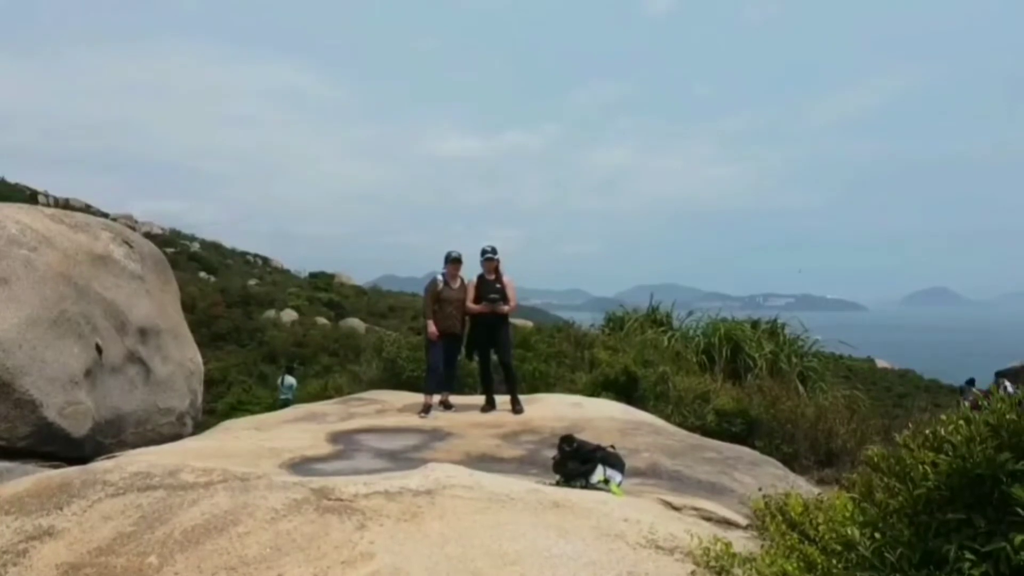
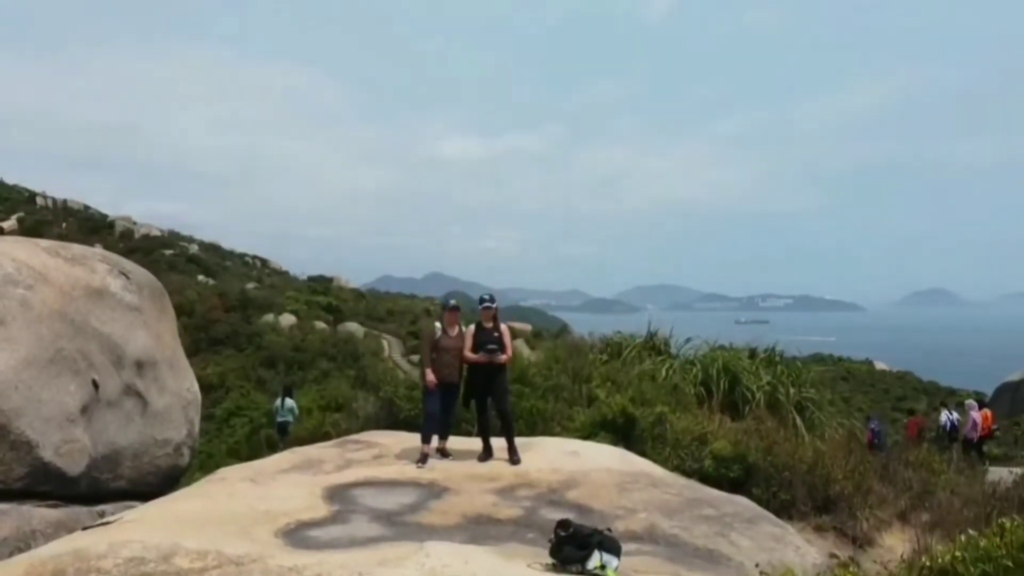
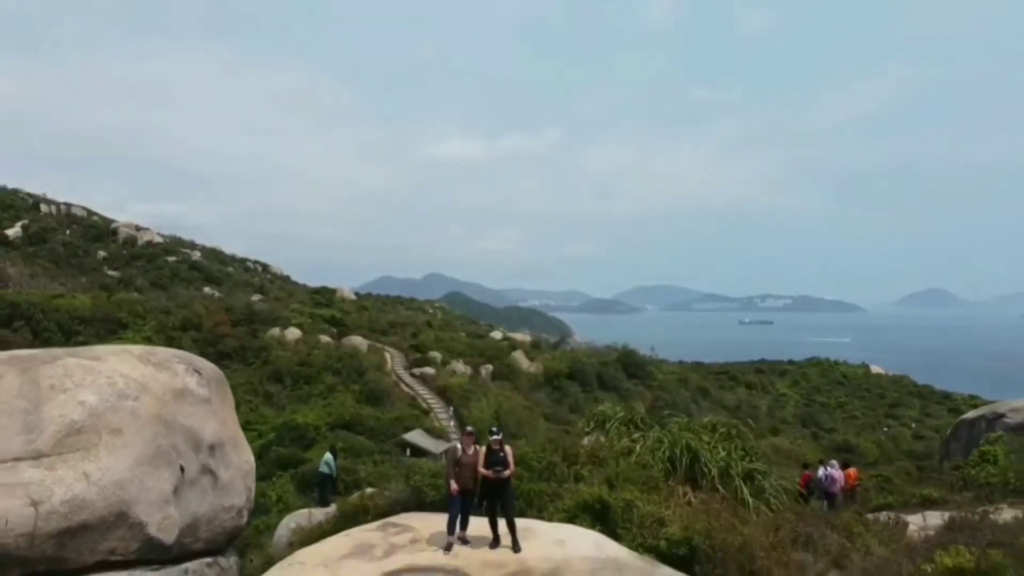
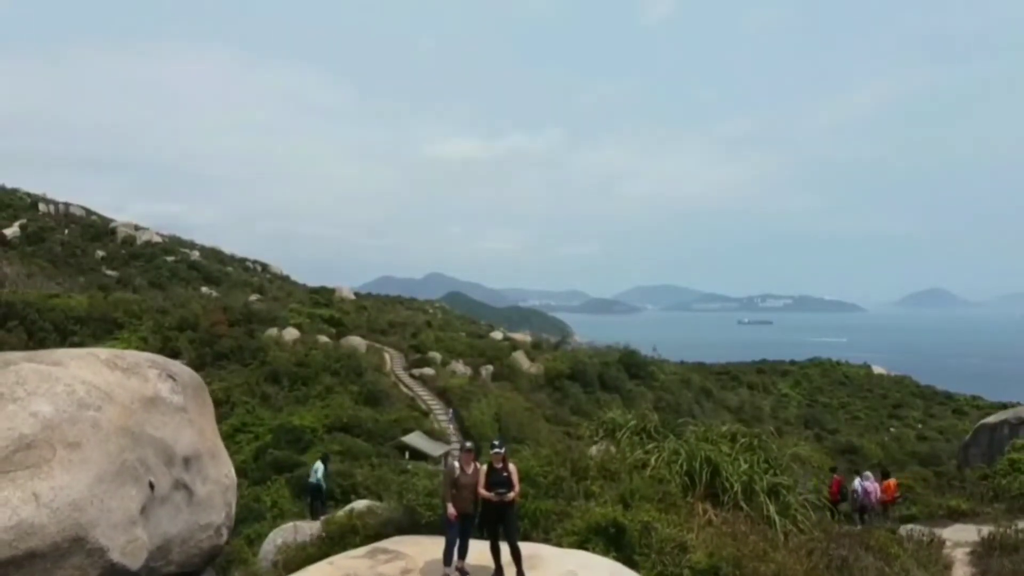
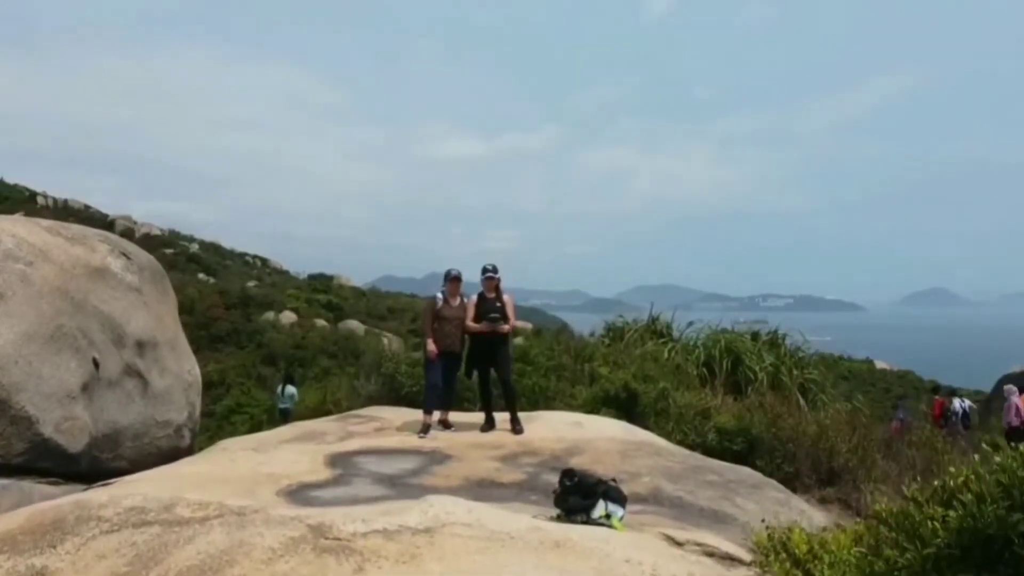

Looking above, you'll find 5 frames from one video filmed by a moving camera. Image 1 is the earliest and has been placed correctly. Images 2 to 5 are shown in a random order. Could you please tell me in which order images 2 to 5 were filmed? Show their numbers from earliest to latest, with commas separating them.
5, 2, 4, 3
